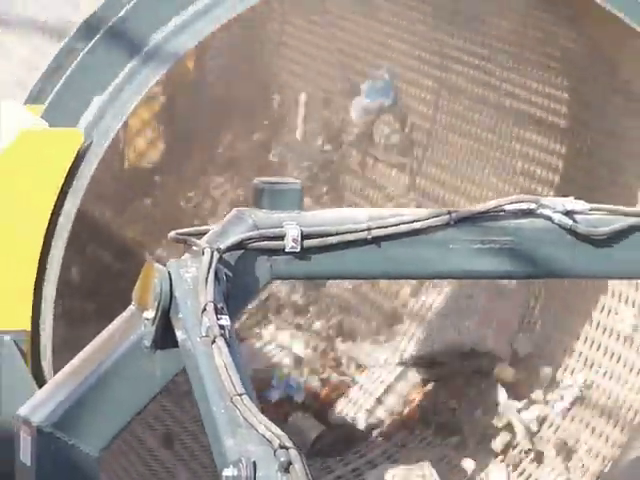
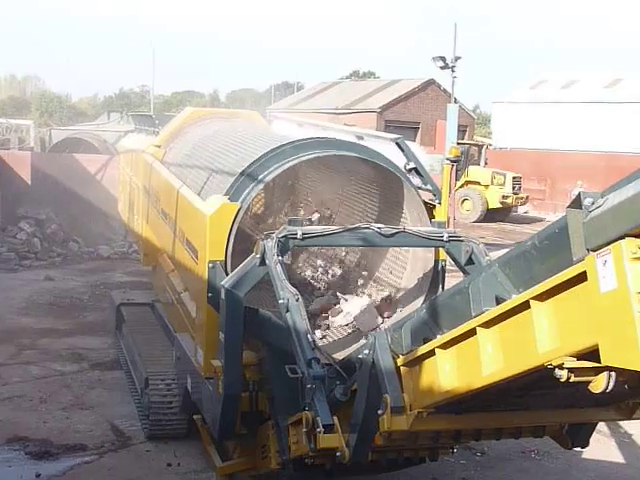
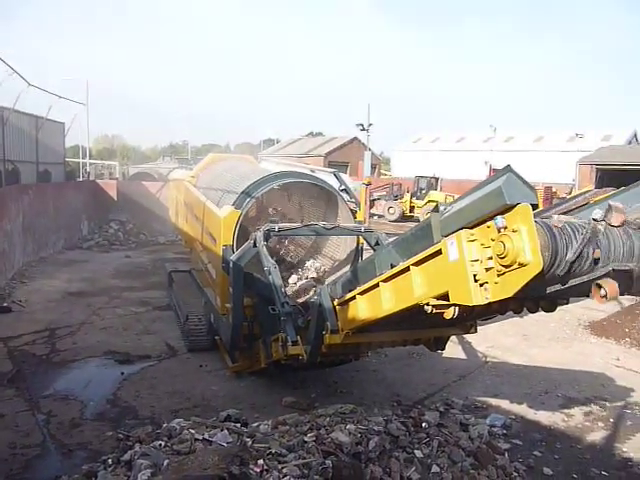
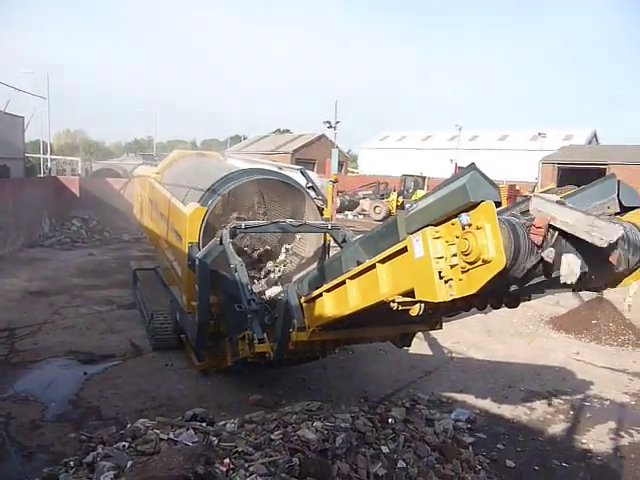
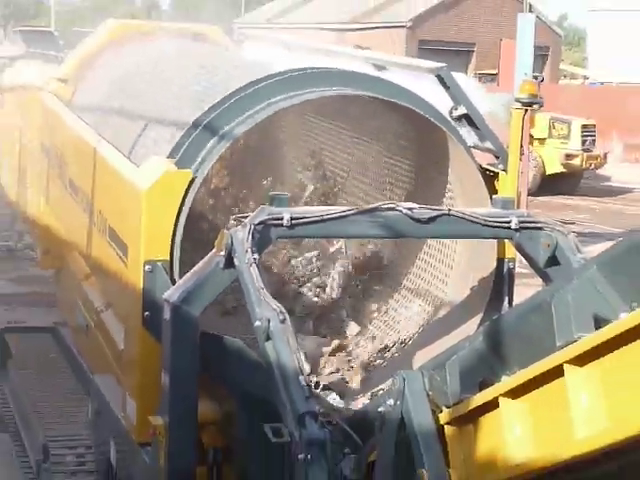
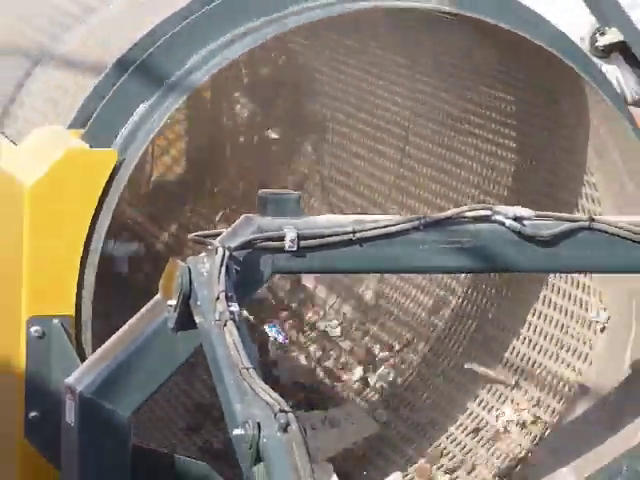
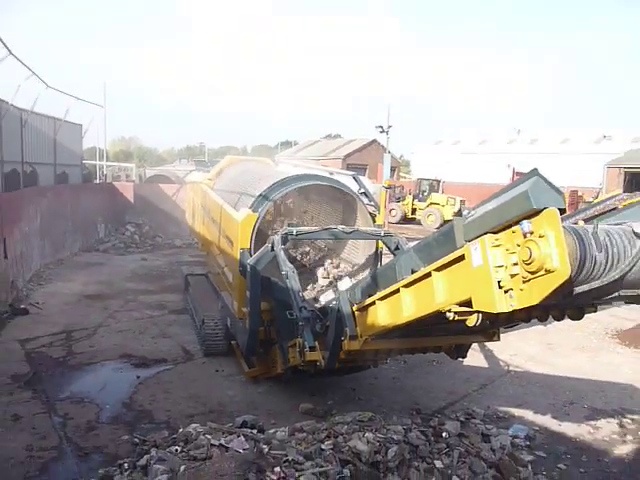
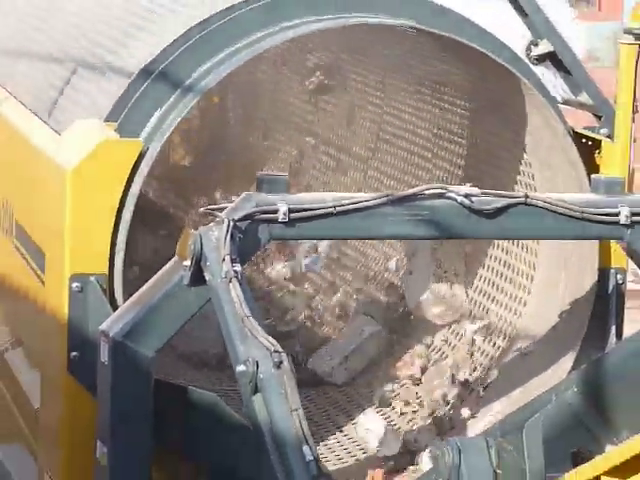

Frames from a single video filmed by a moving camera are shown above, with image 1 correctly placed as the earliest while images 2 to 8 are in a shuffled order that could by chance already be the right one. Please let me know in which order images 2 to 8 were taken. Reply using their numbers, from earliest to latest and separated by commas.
6, 8, 5, 2, 7, 3, 4
